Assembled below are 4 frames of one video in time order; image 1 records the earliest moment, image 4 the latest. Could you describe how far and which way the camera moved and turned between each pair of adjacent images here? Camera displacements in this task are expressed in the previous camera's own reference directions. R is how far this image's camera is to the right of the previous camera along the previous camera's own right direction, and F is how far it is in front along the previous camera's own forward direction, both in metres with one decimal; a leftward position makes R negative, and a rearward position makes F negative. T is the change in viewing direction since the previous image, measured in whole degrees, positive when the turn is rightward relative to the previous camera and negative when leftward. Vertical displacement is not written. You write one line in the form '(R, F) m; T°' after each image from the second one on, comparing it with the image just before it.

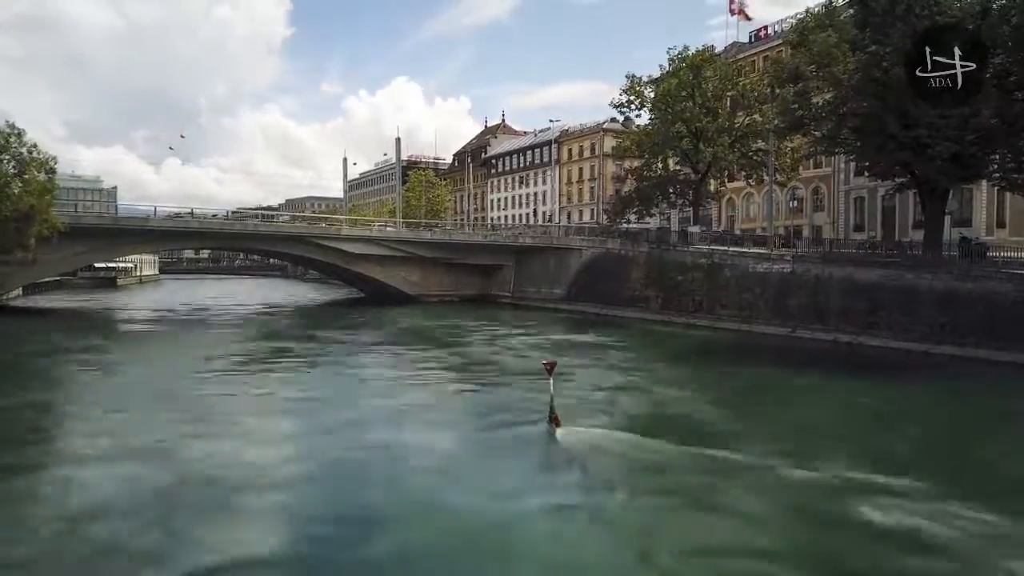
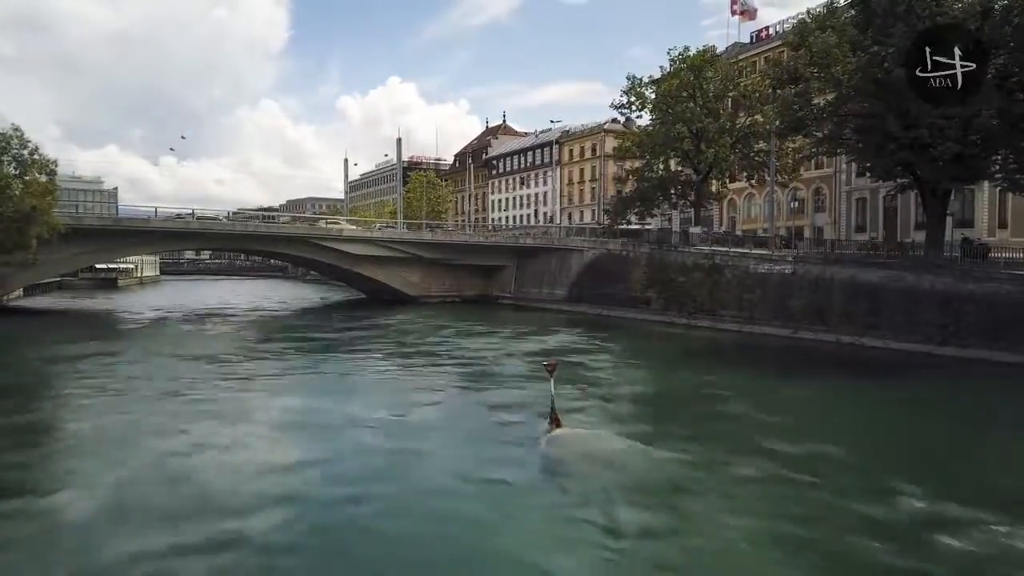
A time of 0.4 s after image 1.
(-0.2, 0.0) m; 0°
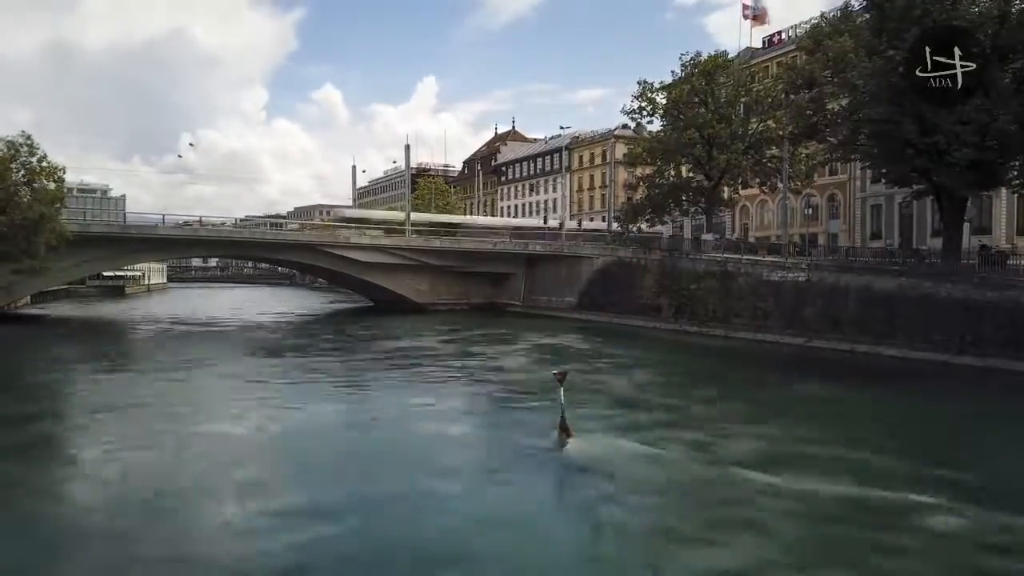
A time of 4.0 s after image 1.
(+0.1, +0.9) m; -1°
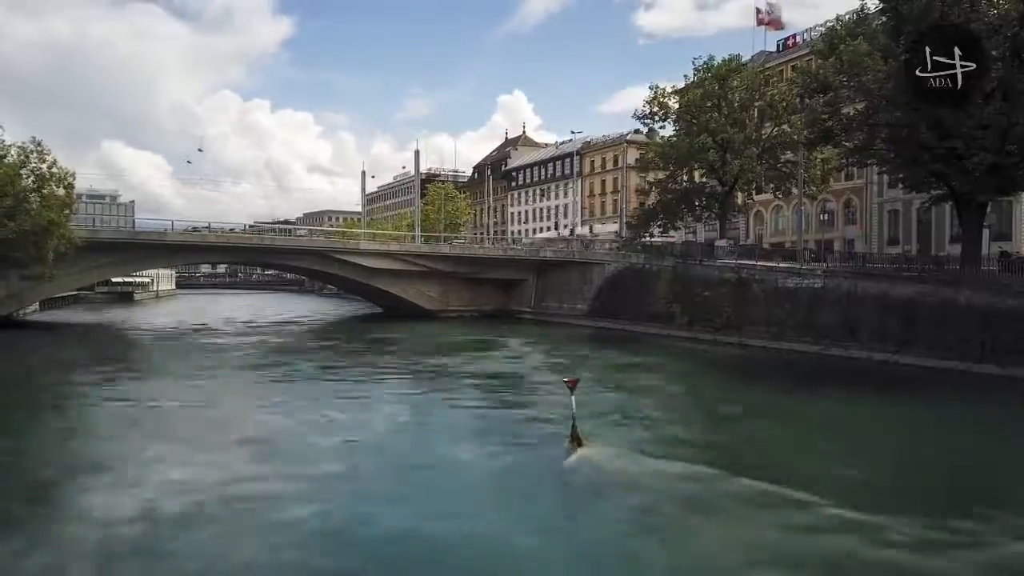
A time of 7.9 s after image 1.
(-0.3, +0.9) m; -1°
